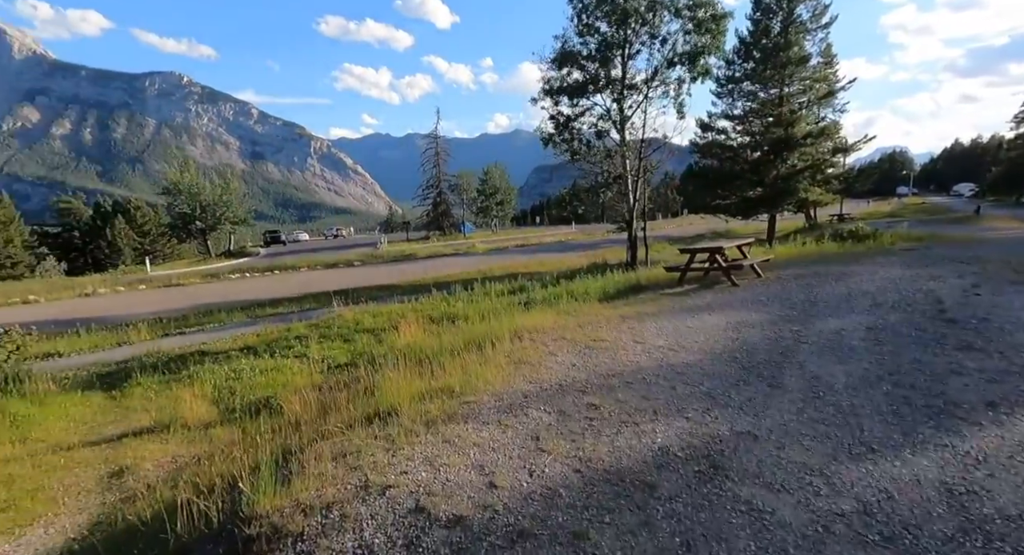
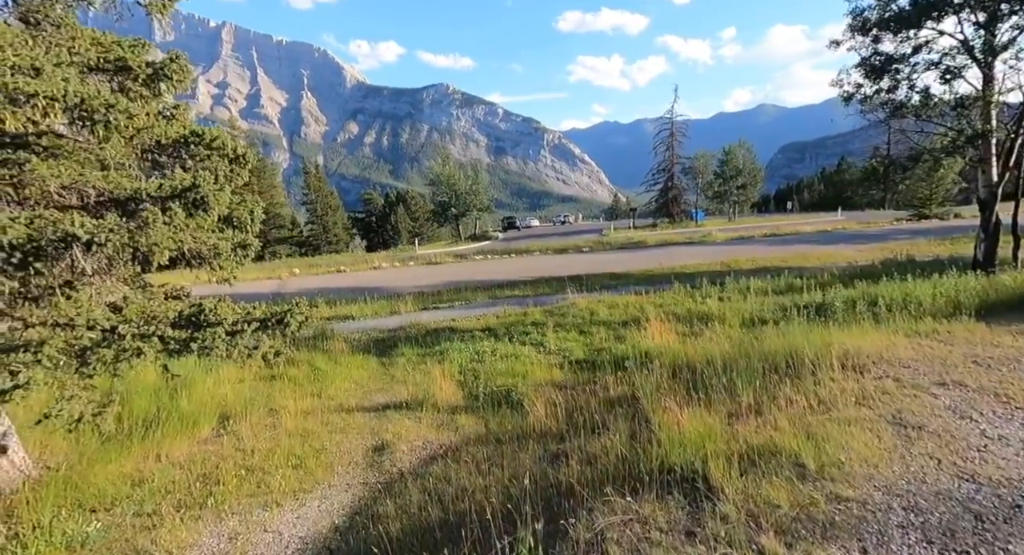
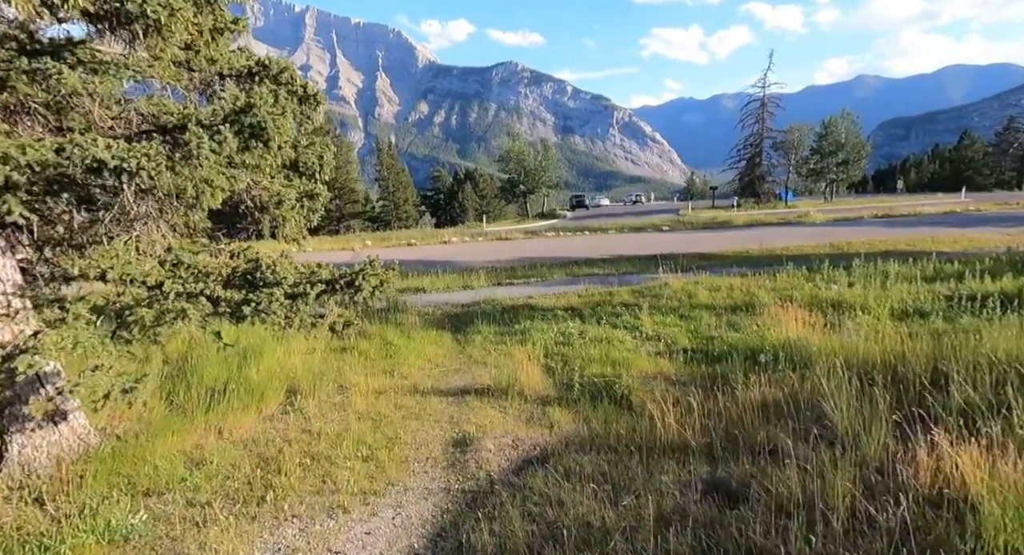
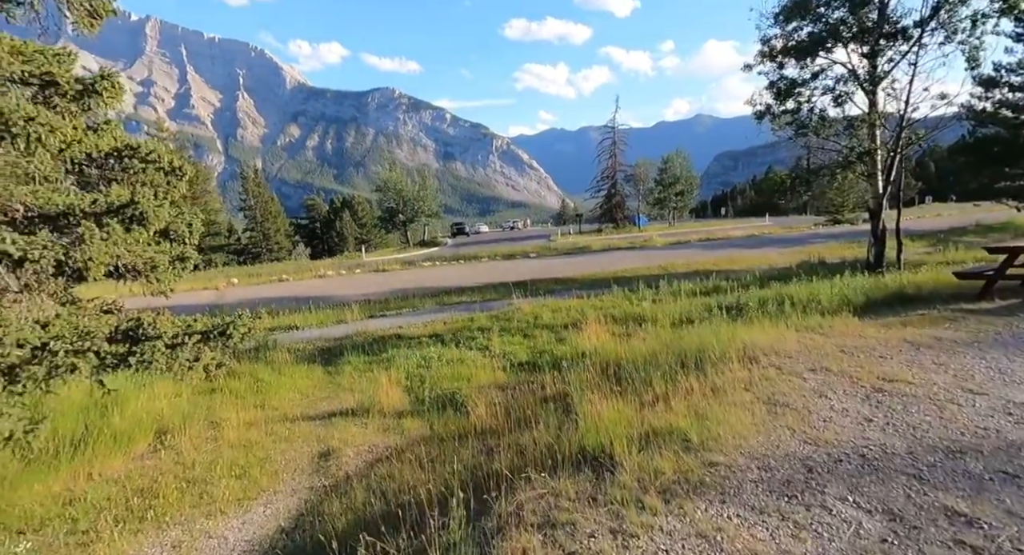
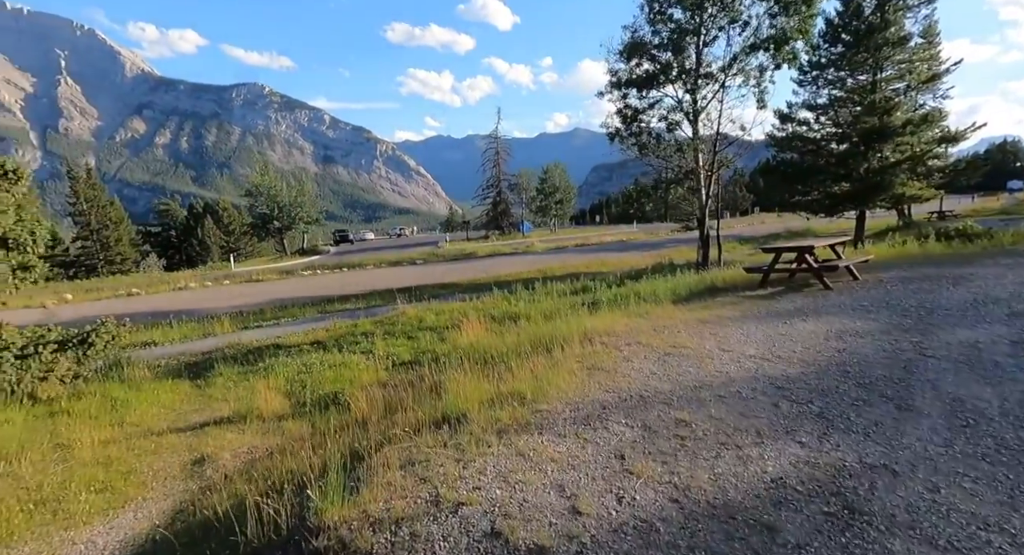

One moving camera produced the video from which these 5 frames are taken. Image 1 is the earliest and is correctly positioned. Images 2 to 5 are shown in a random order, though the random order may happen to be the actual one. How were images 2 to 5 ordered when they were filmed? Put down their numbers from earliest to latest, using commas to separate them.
5, 4, 2, 3
